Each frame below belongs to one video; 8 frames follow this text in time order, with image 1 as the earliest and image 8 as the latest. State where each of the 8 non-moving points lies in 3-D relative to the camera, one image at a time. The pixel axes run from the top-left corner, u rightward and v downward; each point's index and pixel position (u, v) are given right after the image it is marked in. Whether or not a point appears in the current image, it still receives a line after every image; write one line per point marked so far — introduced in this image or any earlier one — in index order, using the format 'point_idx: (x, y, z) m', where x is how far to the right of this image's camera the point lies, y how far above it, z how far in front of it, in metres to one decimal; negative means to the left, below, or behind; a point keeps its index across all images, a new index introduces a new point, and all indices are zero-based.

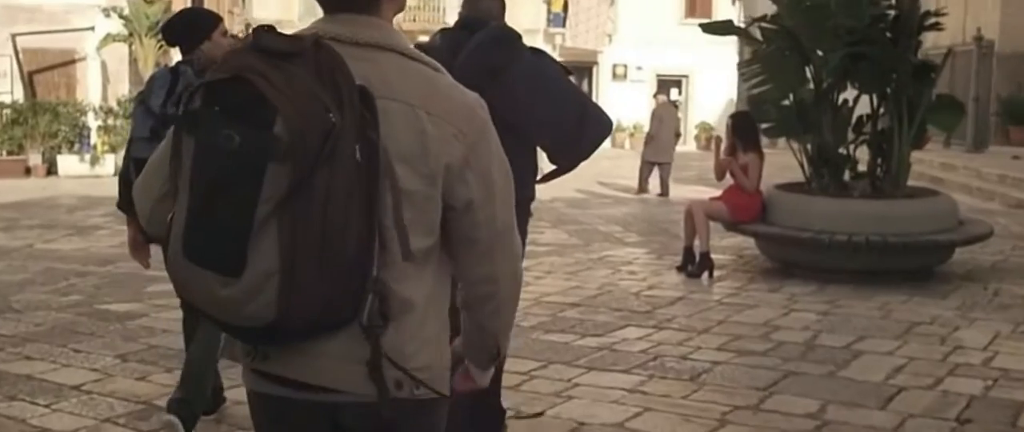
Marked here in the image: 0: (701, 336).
0: (+0.9, -0.6, +8.9) m
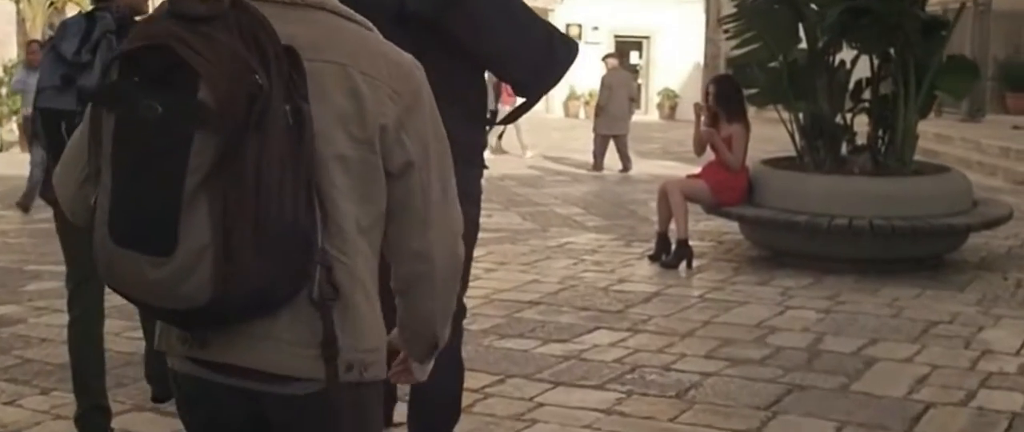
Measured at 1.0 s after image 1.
0: (+0.7, -0.5, +7.5) m
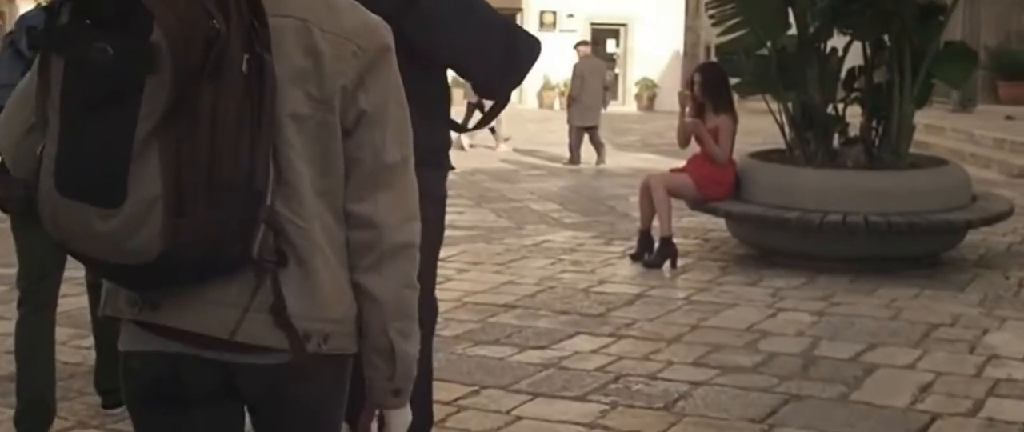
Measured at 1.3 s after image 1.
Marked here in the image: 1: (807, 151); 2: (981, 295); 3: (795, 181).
0: (+0.6, -0.5, +7.1) m
1: (+1.4, +0.3, +8.6) m
2: (+2.0, -0.3, +7.8) m
3: (+1.2, +0.2, +8.3) m
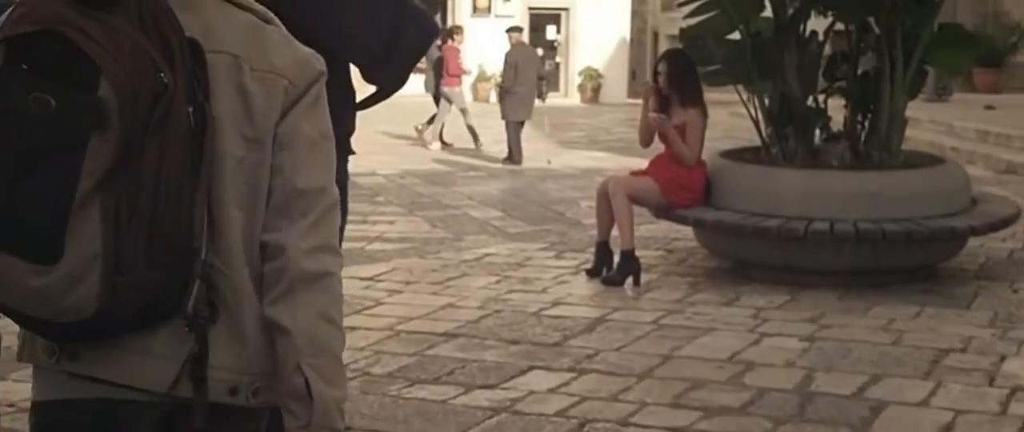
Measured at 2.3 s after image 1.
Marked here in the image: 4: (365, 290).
0: (+0.4, -0.5, +6.0) m
1: (+1.1, +0.3, +7.6) m
2: (+1.7, -0.3, +6.8) m
3: (+1.0, +0.1, +7.2) m
4: (-0.6, -0.3, +7.2) m
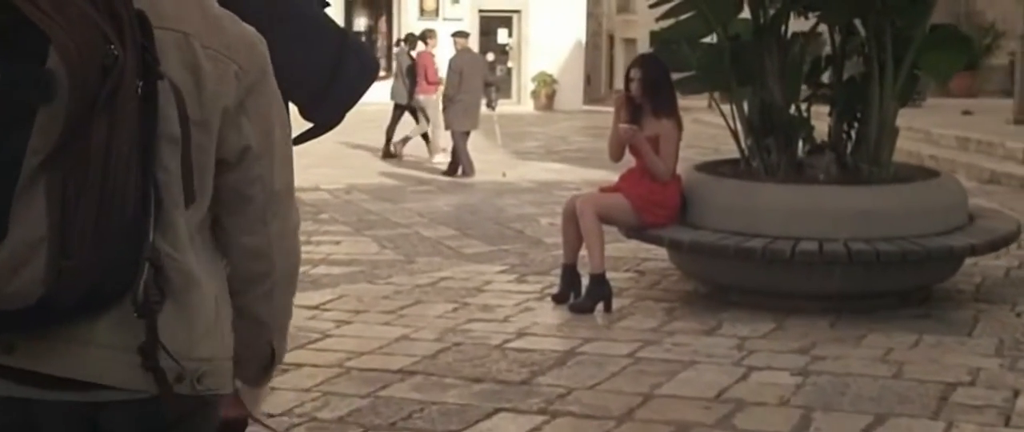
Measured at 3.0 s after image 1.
0: (+0.3, -0.6, +5.4) m
1: (+0.9, +0.2, +7.0) m
2: (+1.6, -0.4, +6.3) m
3: (+0.9, +0.1, +6.6) m
4: (-0.7, -0.4, +6.6) m
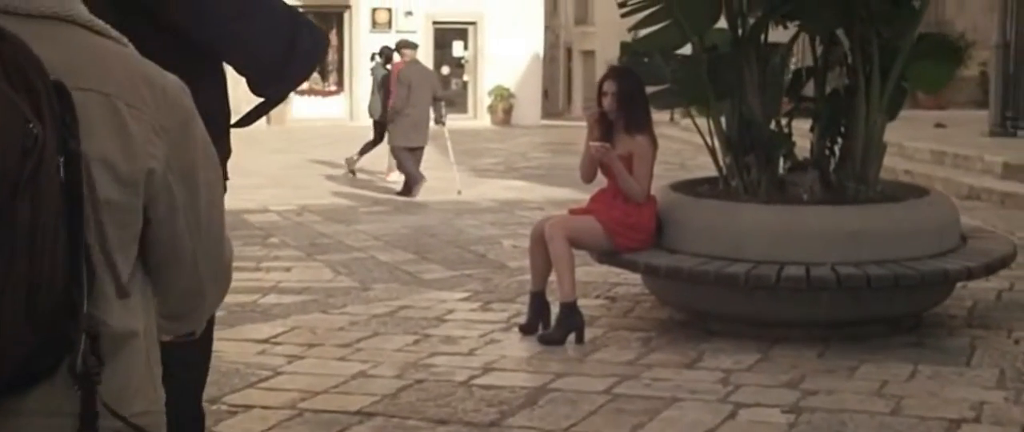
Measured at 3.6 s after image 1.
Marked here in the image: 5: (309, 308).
0: (+0.2, -0.7, +4.9) m
1: (+0.8, +0.1, +6.6) m
2: (+1.5, -0.5, +5.8) m
3: (+0.7, 0.0, +6.2) m
4: (-0.8, -0.5, +6.1) m
5: (-0.8, -0.3, +7.2) m
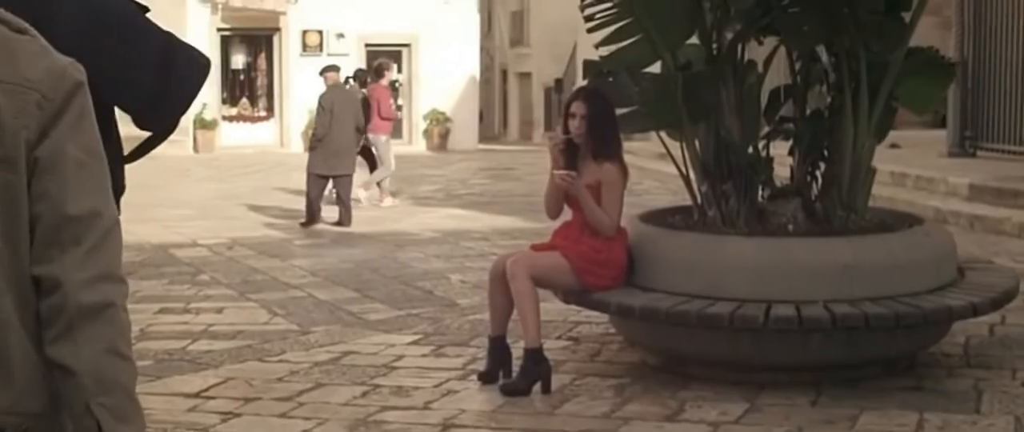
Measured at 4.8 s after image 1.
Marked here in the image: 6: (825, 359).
0: (+0.2, -0.8, +4.3) m
1: (+0.7, 0.0, +6.0) m
2: (+1.4, -0.6, +5.3) m
3: (+0.6, -0.1, +5.6) m
4: (-0.9, -0.6, +5.5) m
5: (-0.9, -0.4, +6.5) m
6: (+0.9, -0.4, +5.5) m
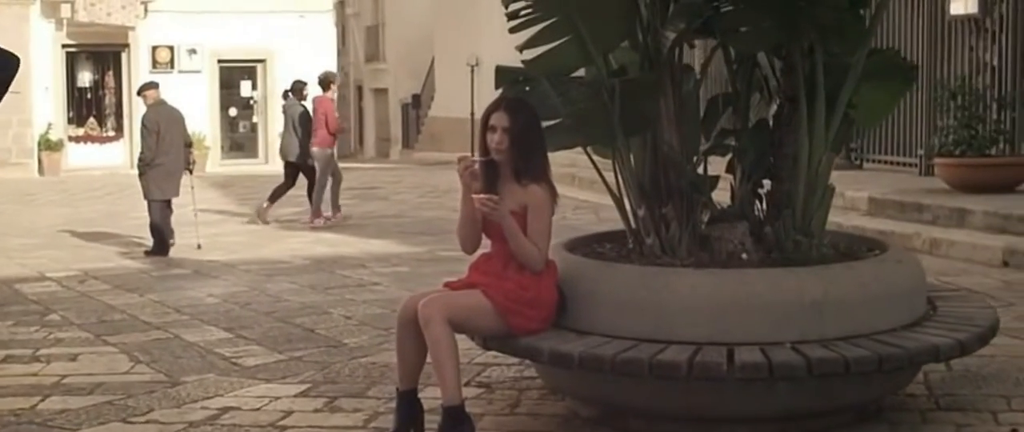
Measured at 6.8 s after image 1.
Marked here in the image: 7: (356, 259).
0: (+0.1, -0.8, +3.5) m
1: (+0.4, -0.1, +5.2) m
2: (+1.2, -0.6, +4.5) m
3: (+0.4, -0.2, +4.8) m
4: (-1.1, -0.7, +4.5) m
5: (-1.2, -0.6, +5.6) m
6: (+0.7, -0.5, +4.7) m
7: (-0.9, -0.2, +10.7) m
